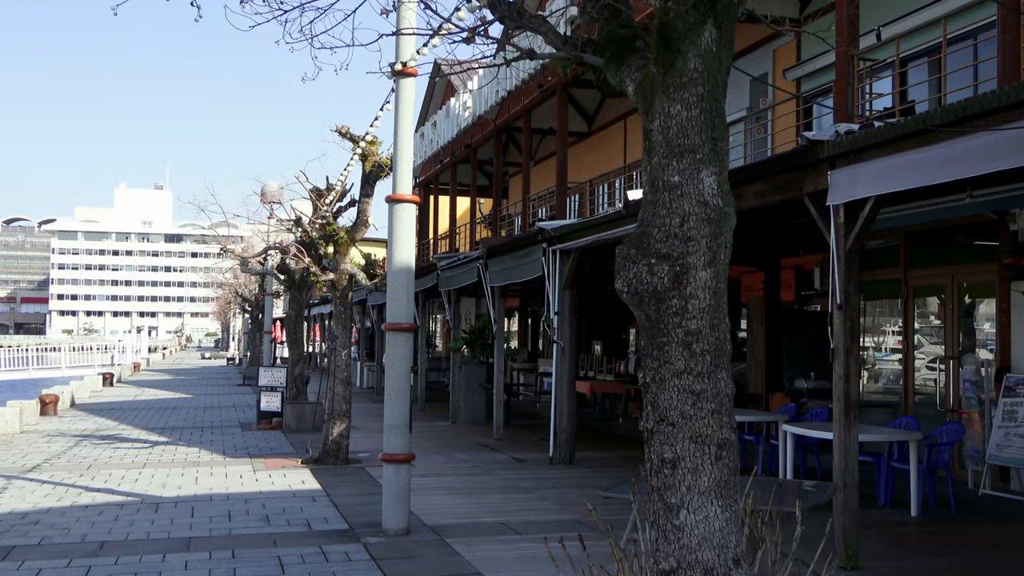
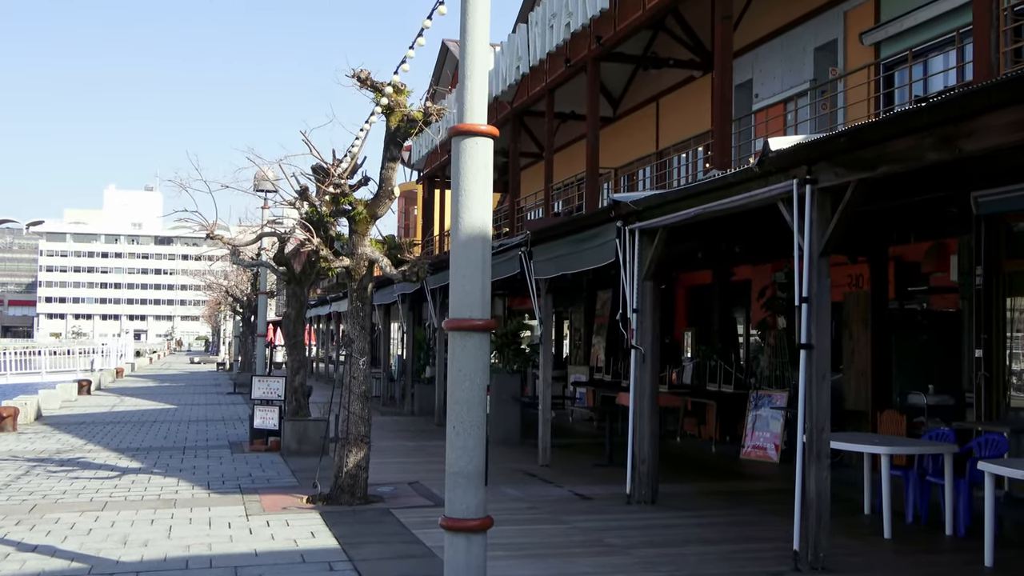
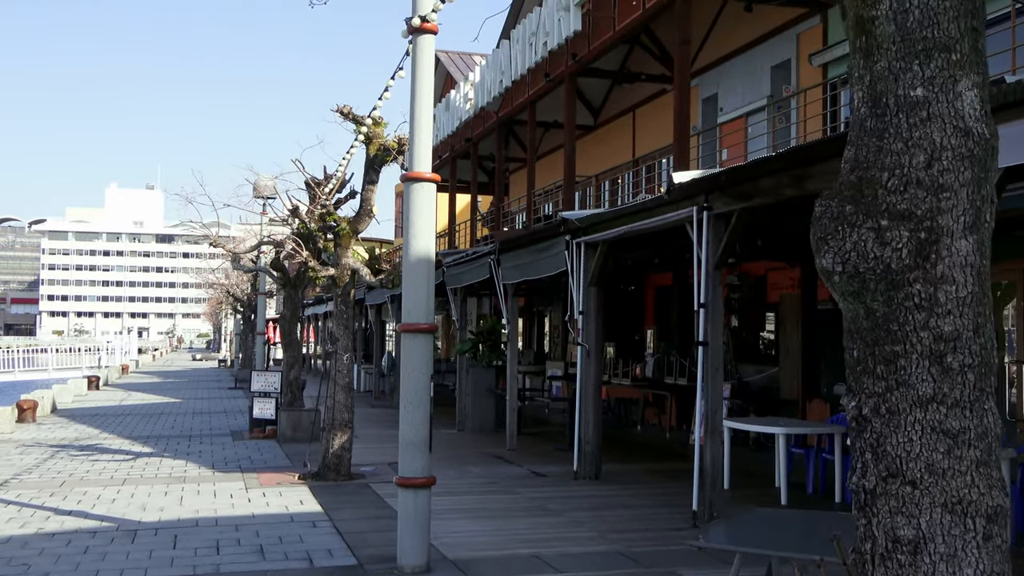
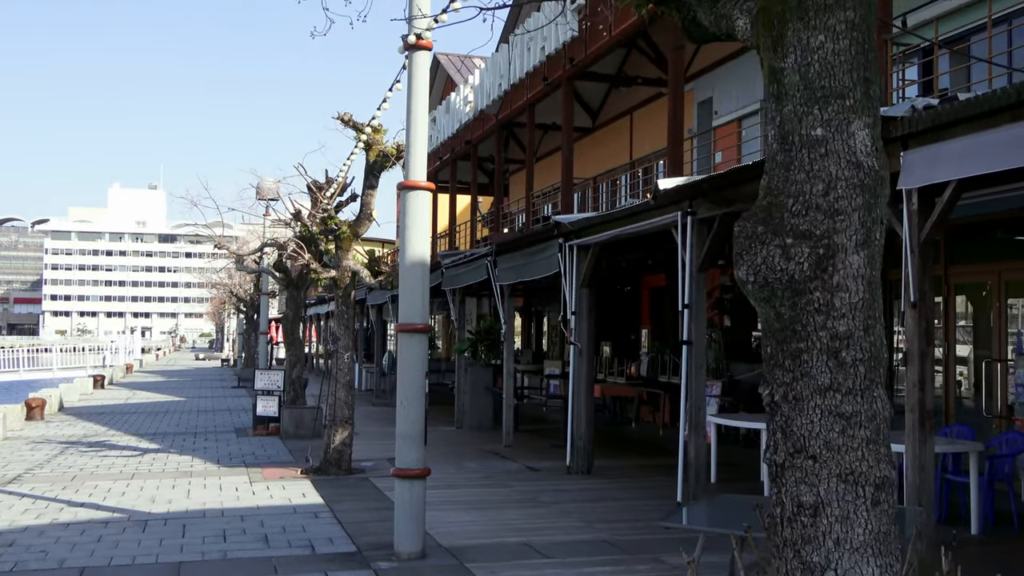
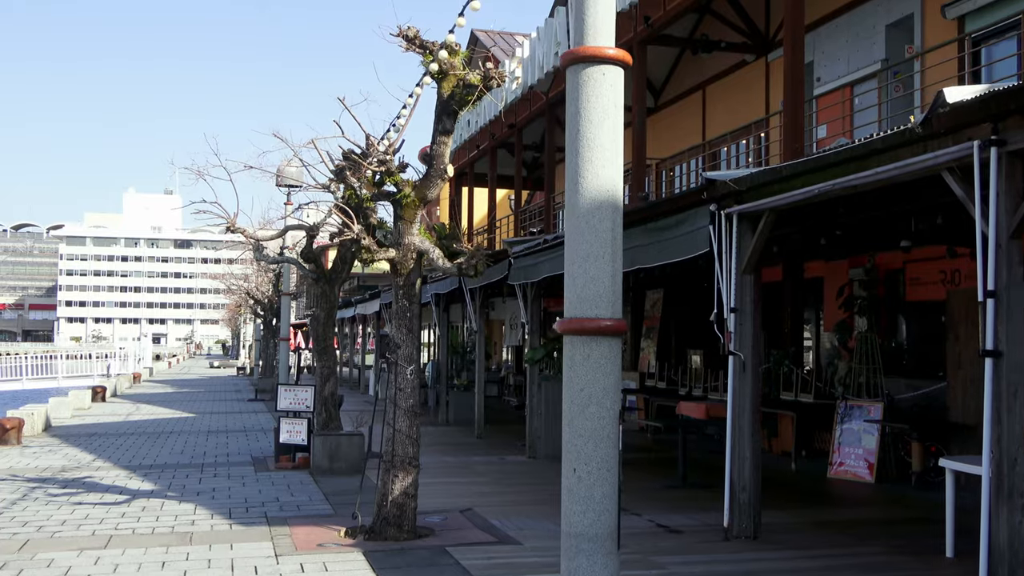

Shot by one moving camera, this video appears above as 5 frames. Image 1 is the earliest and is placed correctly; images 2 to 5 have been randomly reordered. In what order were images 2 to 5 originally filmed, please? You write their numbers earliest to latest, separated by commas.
4, 3, 2, 5
